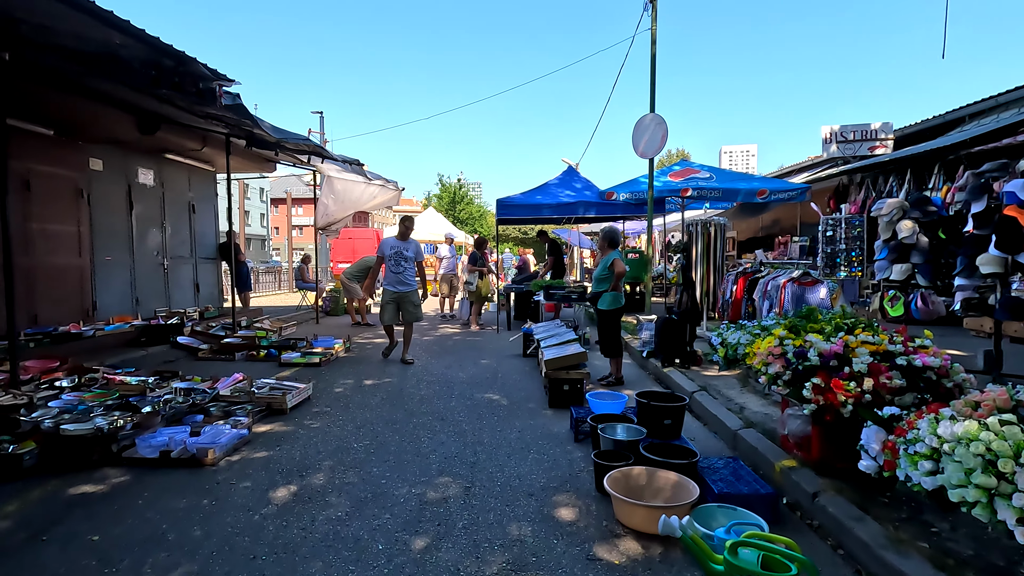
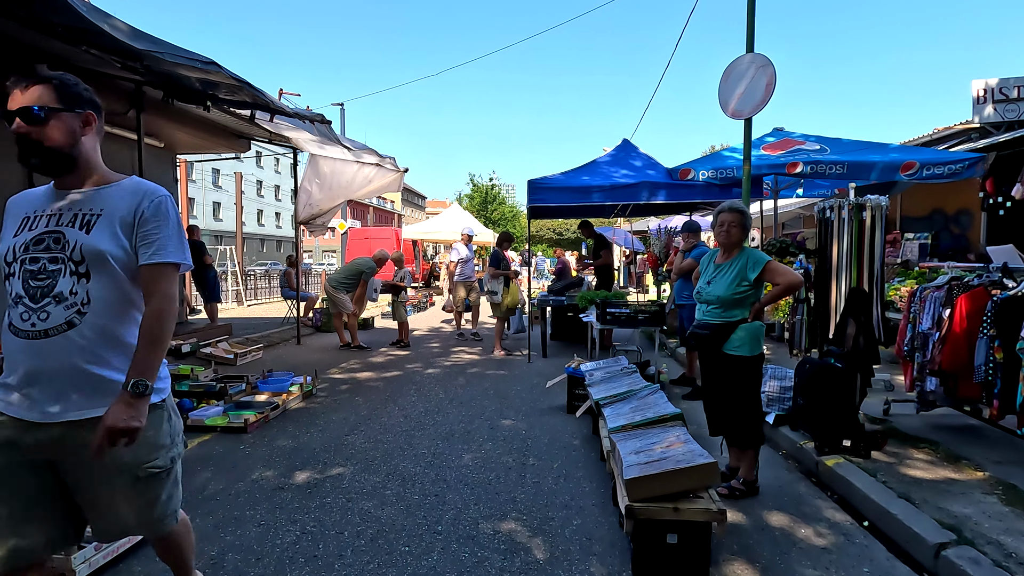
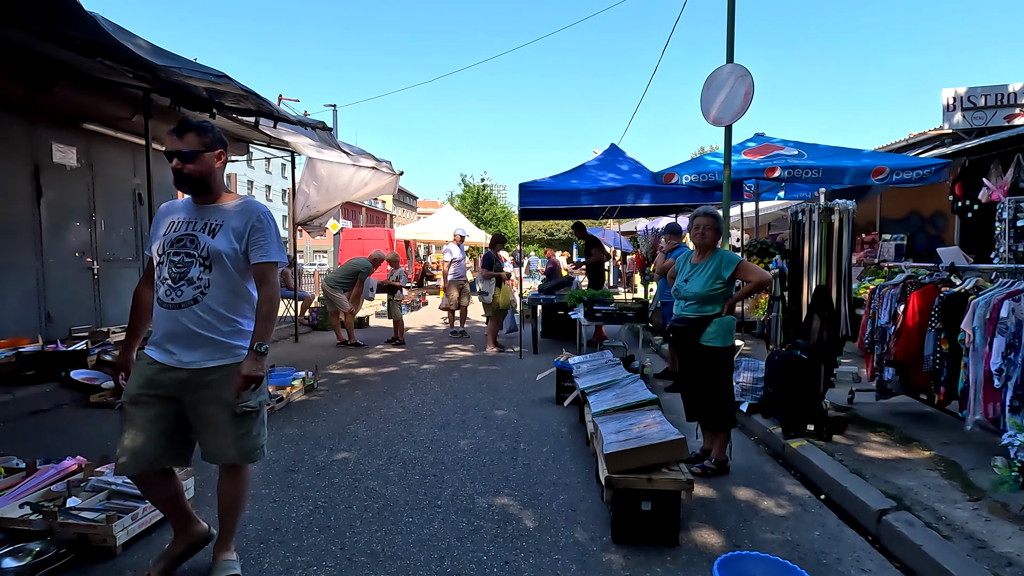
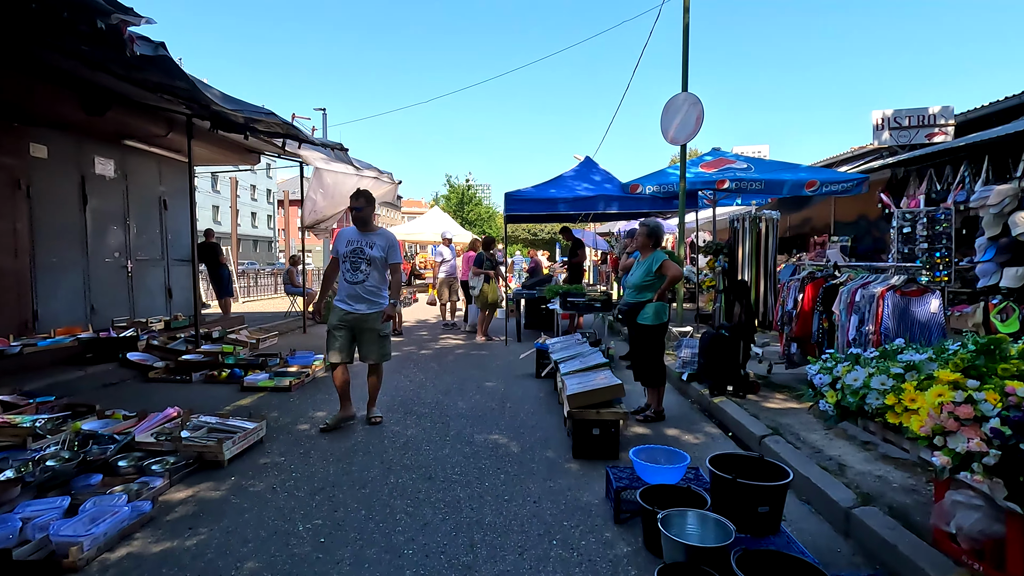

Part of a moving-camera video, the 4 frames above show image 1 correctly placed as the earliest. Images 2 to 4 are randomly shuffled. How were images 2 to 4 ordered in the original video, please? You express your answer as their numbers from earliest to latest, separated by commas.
4, 3, 2
